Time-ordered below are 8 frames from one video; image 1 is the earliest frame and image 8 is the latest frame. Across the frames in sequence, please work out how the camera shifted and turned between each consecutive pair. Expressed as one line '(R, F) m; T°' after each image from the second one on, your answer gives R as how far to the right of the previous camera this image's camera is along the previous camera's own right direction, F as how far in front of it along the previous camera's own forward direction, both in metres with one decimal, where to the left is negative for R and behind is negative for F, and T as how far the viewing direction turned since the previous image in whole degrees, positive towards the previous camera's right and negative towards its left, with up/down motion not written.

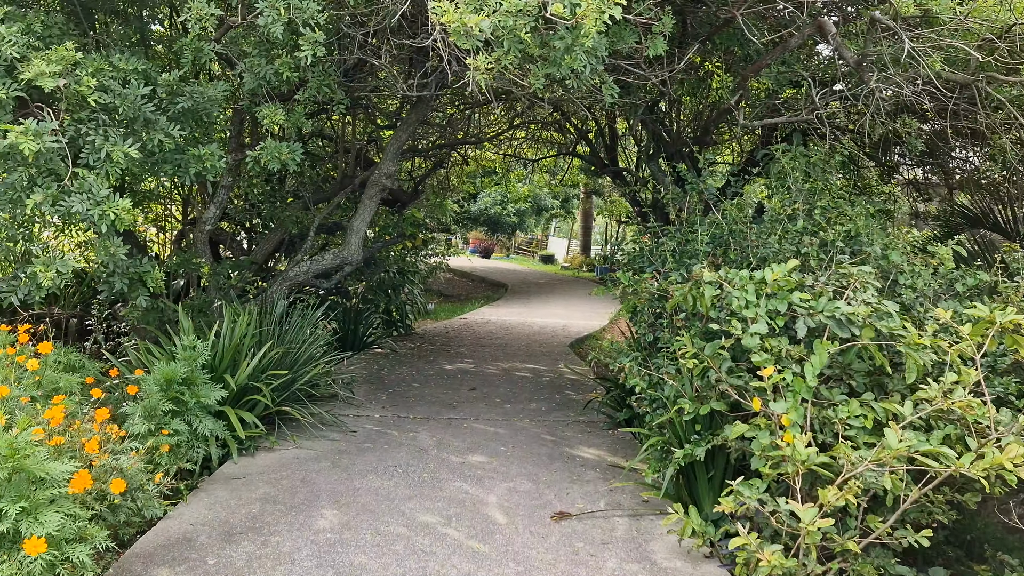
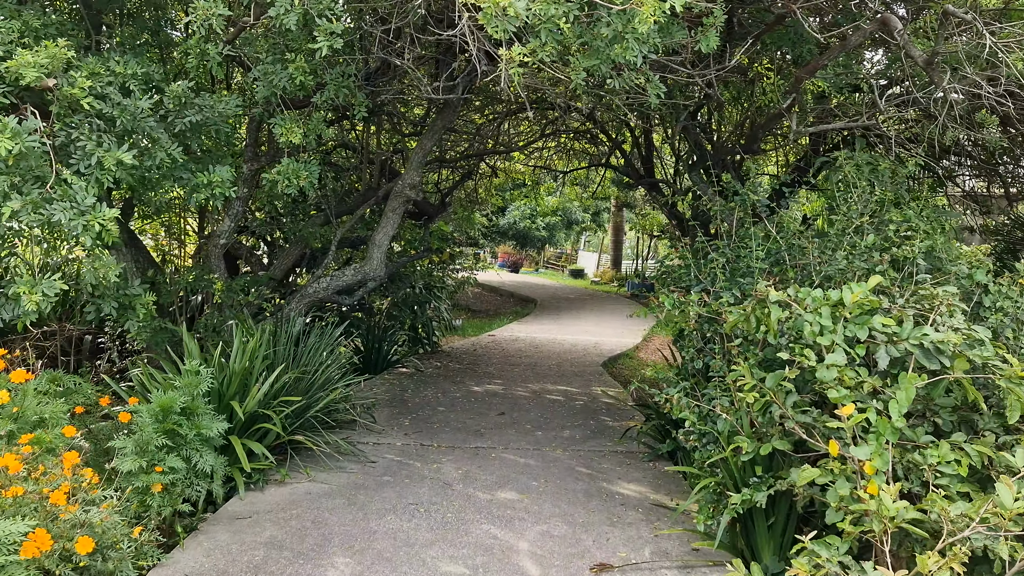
(0.0, +0.3) m; -2°
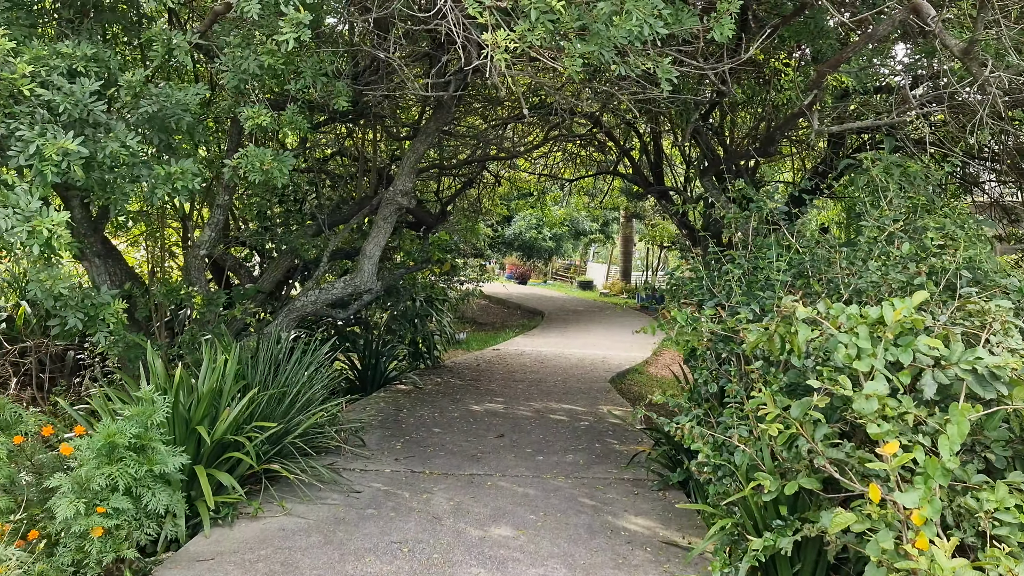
(+0.1, +0.3) m; -1°
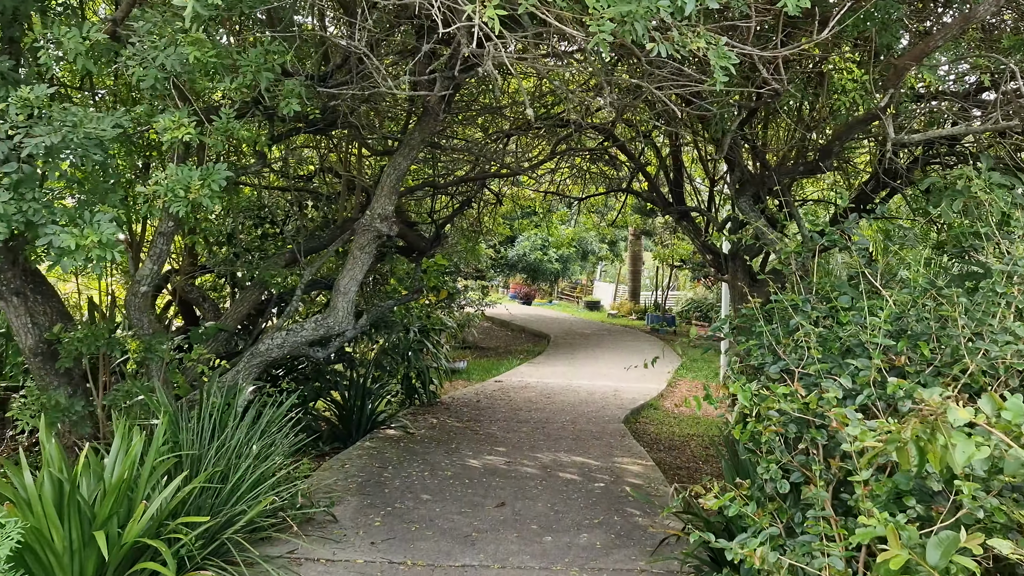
(0.0, +0.7) m; 0°
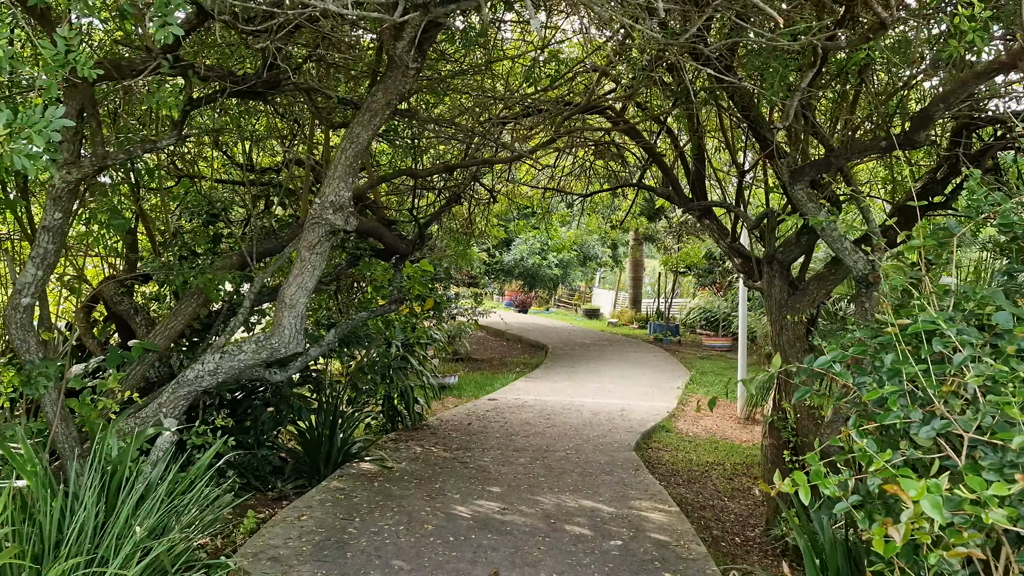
(0.0, +0.8) m; 0°
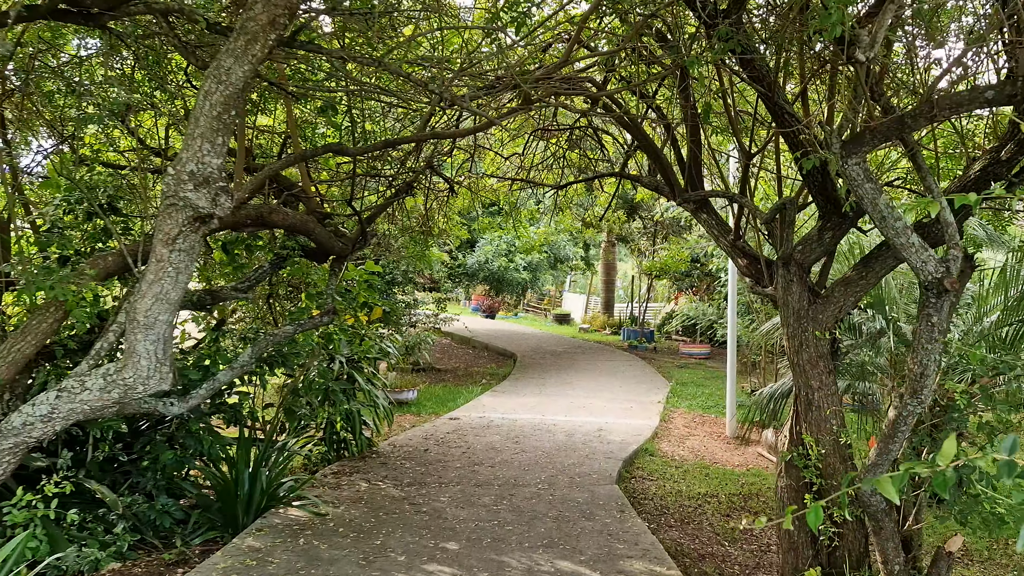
(0.0, +0.8) m; +2°
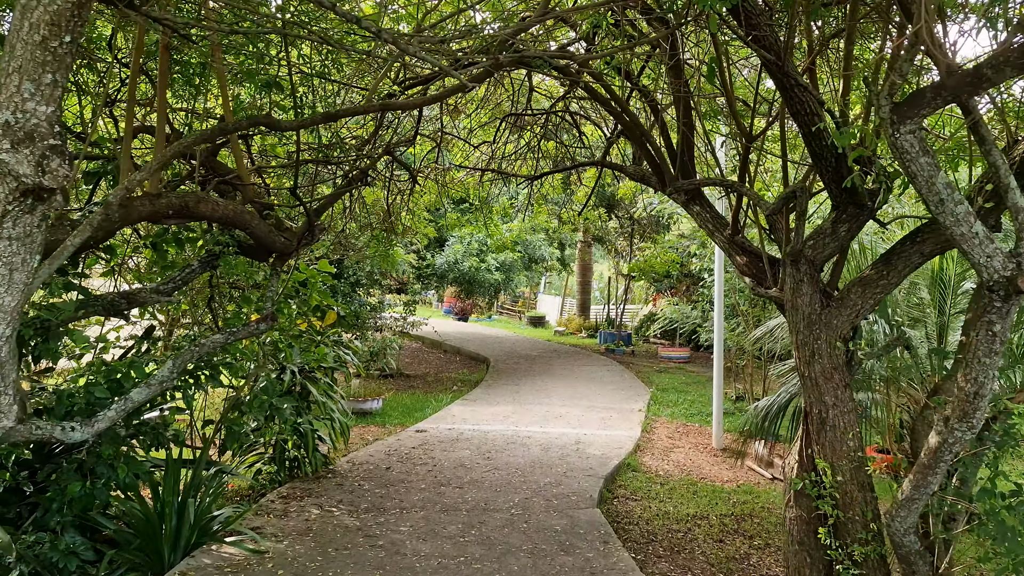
(0.0, +0.5) m; +2°
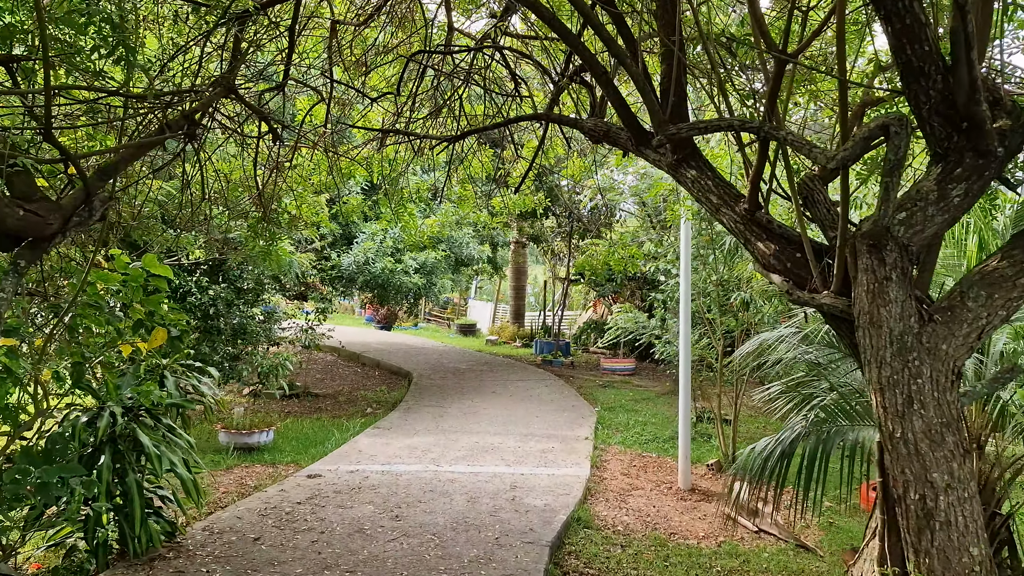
(+0.1, +1.3) m; +4°
